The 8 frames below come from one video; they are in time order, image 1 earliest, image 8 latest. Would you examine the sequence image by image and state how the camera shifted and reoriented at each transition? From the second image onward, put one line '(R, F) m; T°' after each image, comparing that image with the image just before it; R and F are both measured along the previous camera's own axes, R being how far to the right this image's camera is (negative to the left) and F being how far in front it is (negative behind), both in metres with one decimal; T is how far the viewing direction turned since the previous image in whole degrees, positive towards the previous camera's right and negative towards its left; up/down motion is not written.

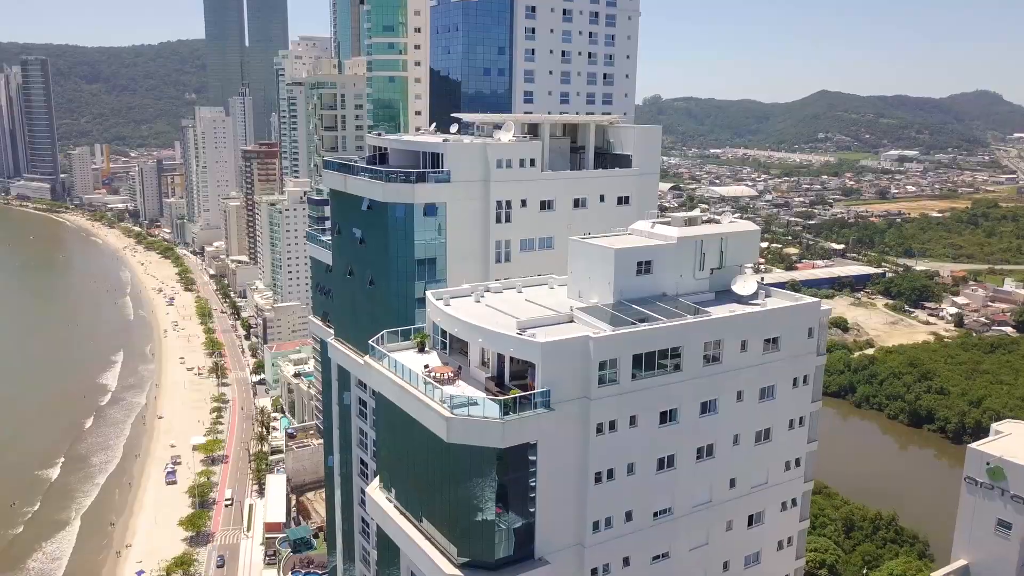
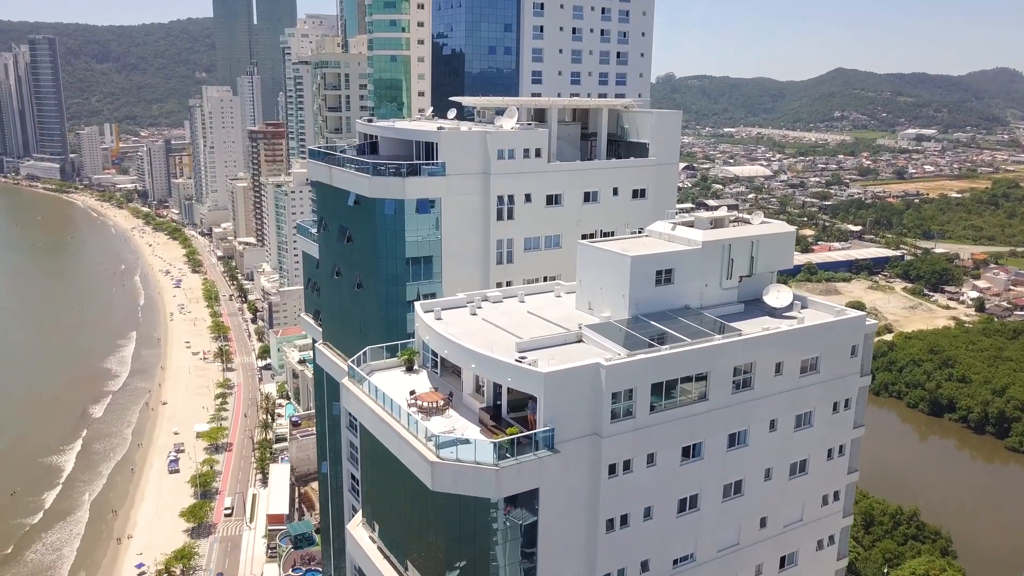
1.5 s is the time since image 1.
(+0.4, +4.3) m; -1°
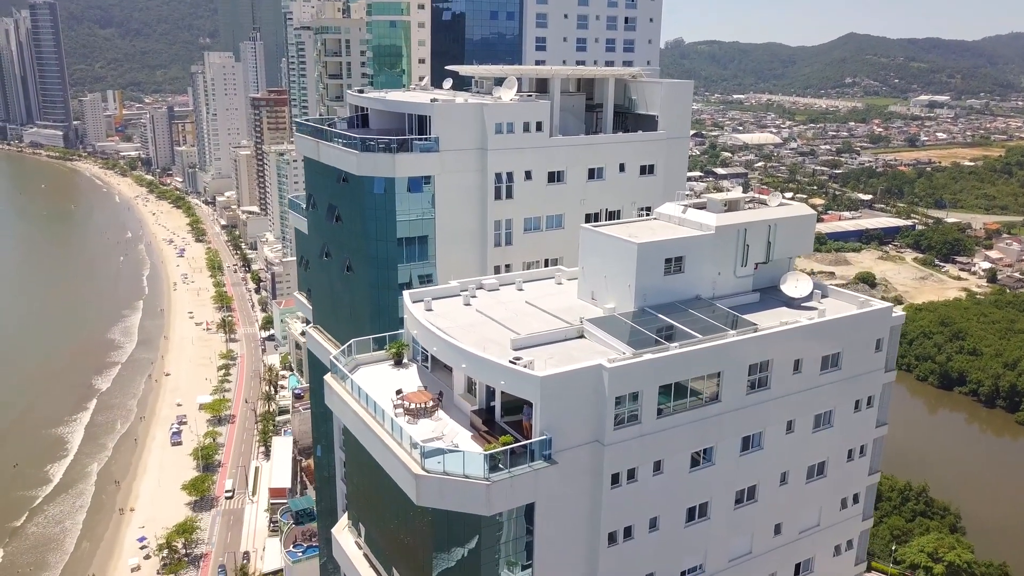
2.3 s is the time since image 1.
(+0.3, +2.4) m; 0°
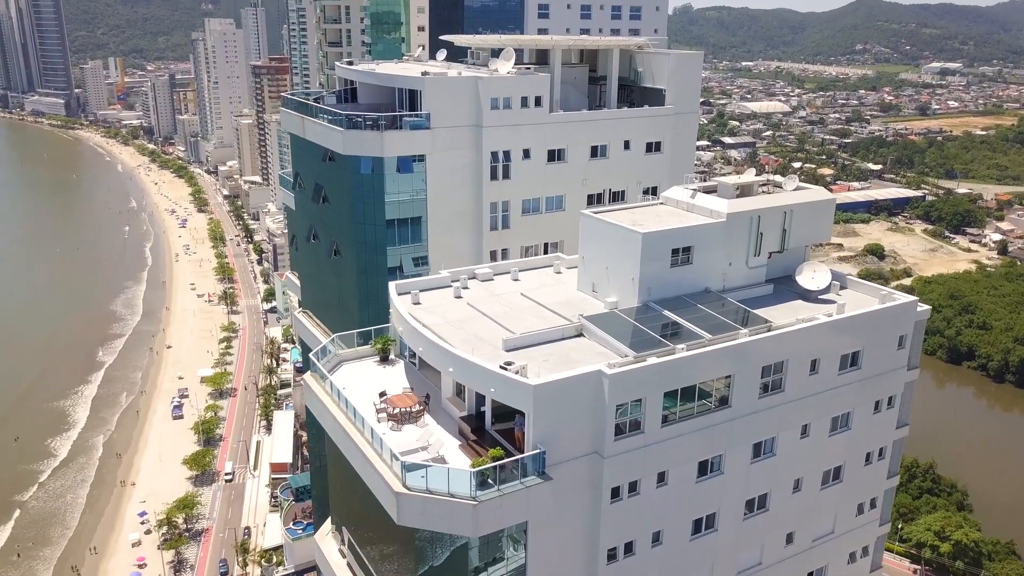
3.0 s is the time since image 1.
(+0.4, +2.1) m; 0°
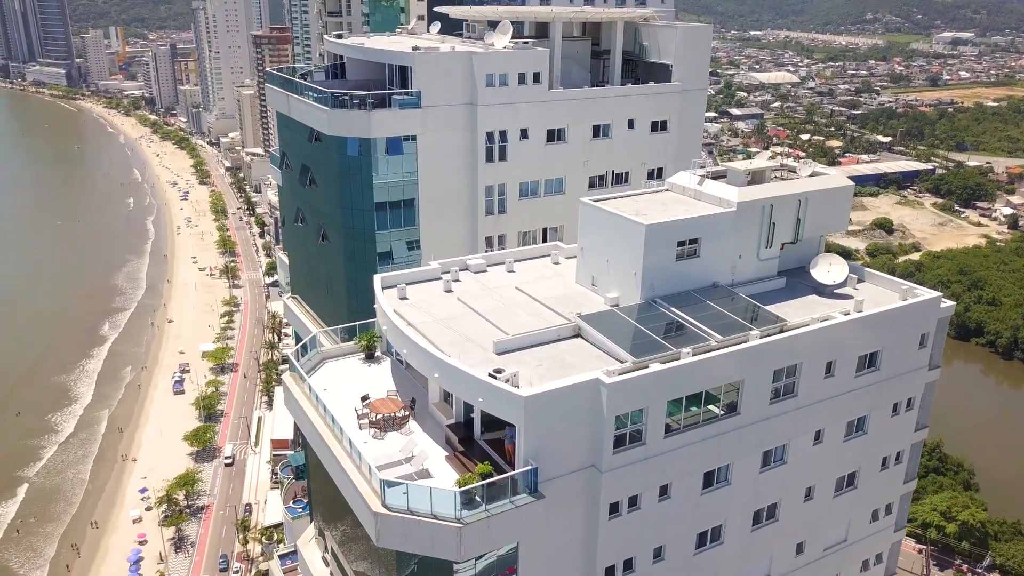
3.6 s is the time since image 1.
(+0.3, +1.8) m; 0°
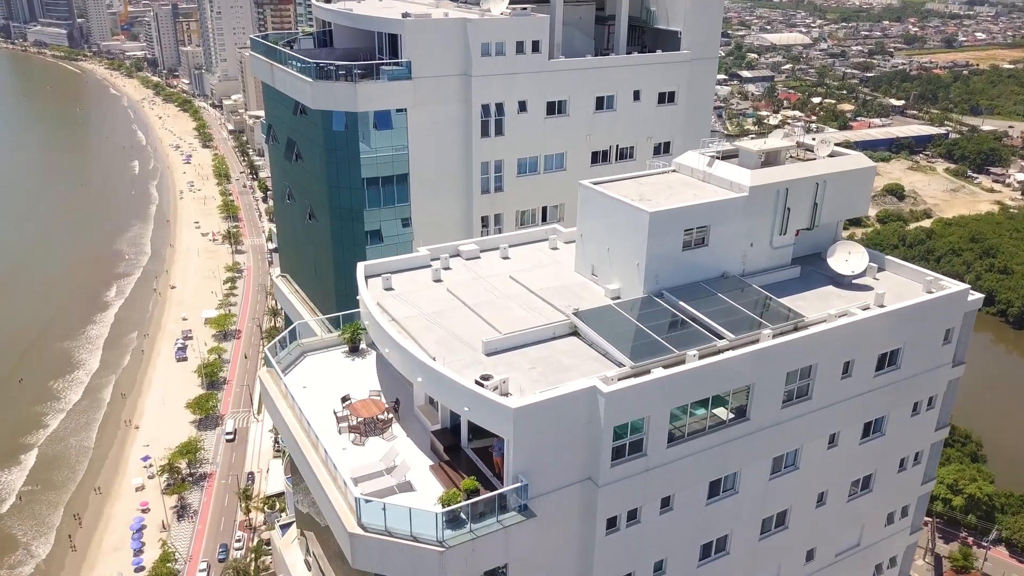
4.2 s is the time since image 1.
(+0.4, +1.7) m; 0°
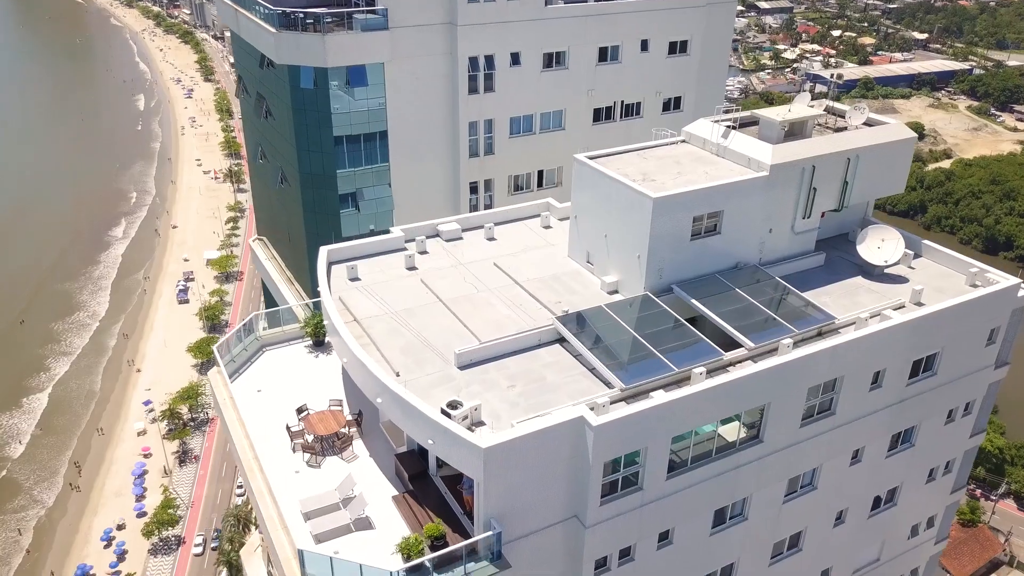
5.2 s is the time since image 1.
(+0.6, +2.8) m; -1°
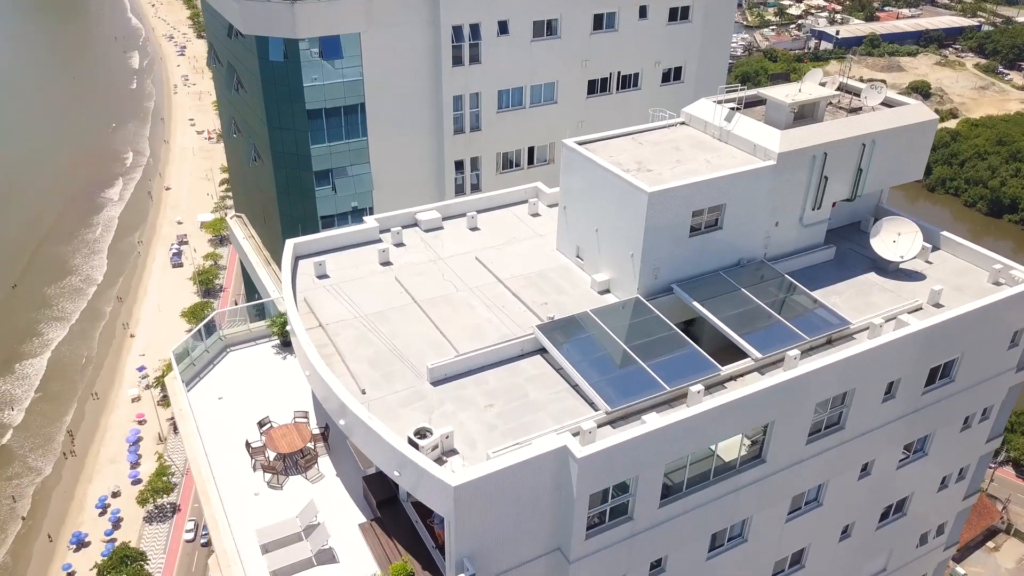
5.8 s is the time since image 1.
(+0.4, +1.6) m; 0°
